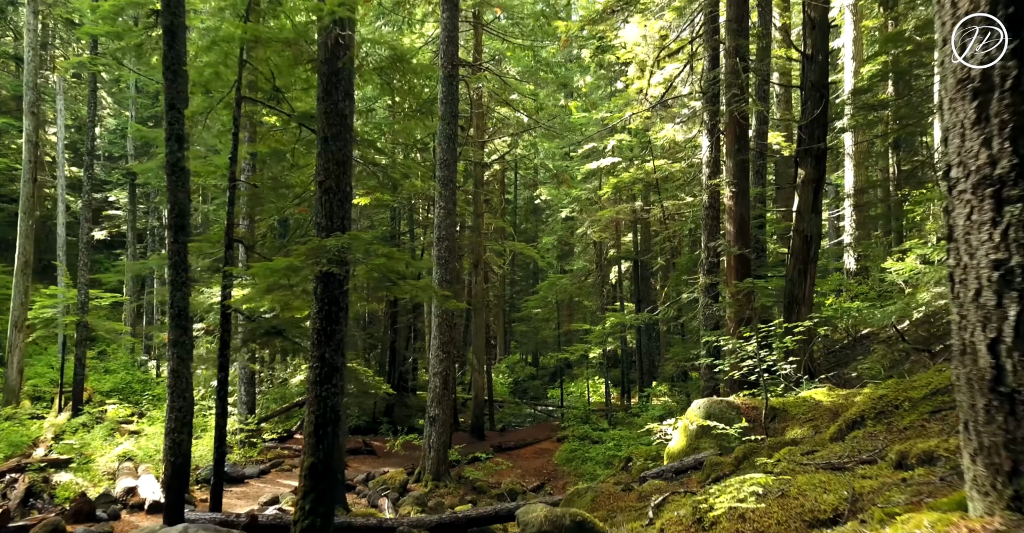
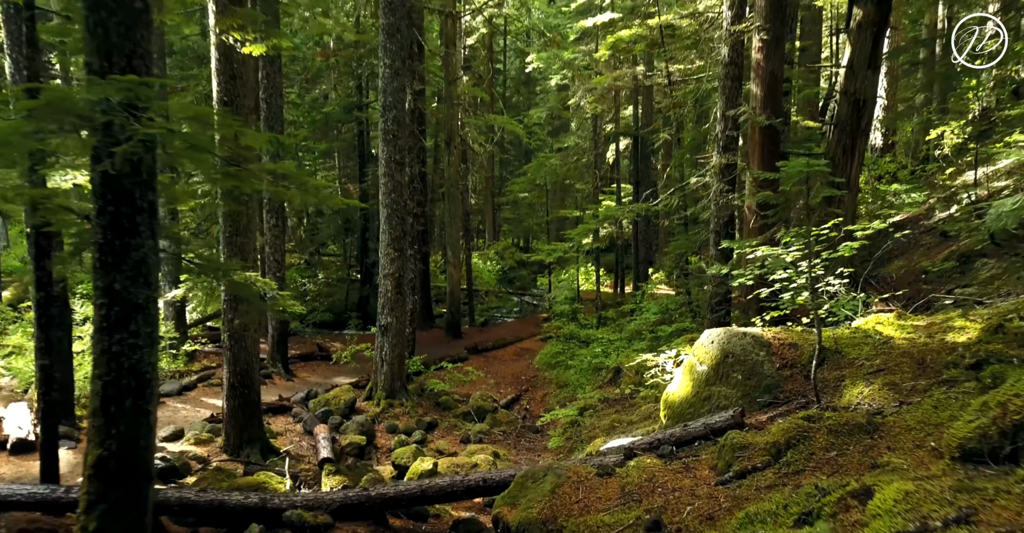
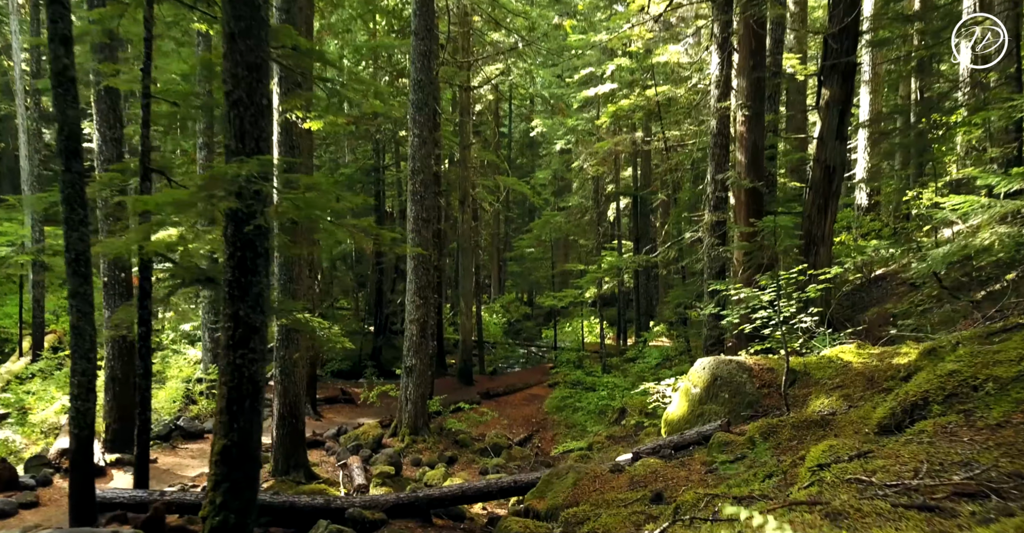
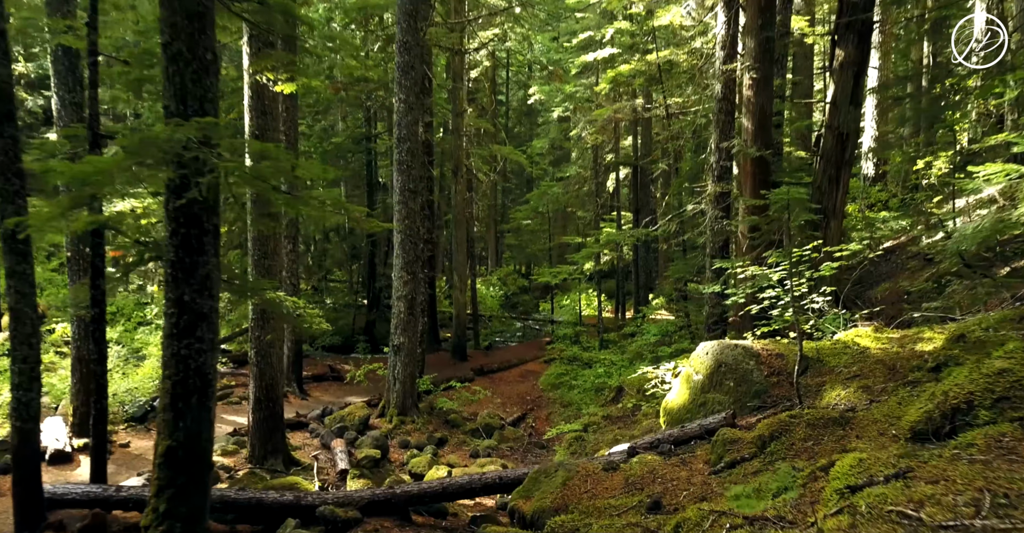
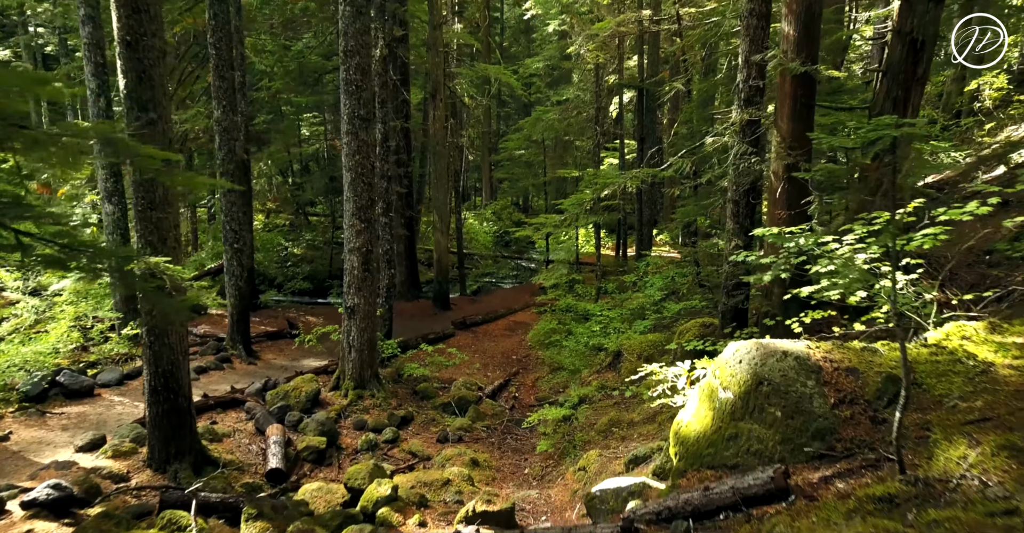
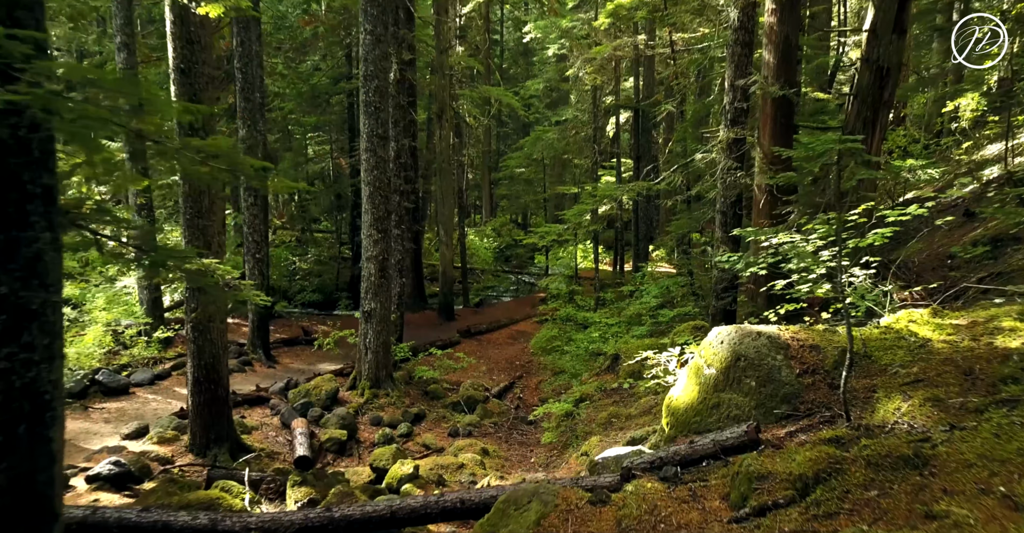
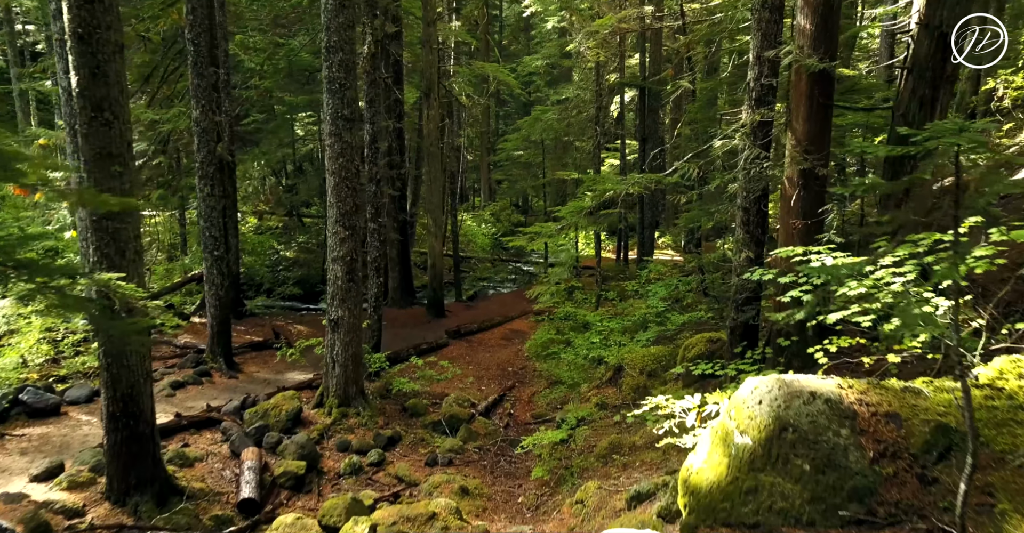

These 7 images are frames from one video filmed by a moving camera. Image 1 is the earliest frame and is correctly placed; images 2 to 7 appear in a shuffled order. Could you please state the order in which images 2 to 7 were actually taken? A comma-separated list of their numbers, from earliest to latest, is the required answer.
3, 4, 2, 6, 5, 7
